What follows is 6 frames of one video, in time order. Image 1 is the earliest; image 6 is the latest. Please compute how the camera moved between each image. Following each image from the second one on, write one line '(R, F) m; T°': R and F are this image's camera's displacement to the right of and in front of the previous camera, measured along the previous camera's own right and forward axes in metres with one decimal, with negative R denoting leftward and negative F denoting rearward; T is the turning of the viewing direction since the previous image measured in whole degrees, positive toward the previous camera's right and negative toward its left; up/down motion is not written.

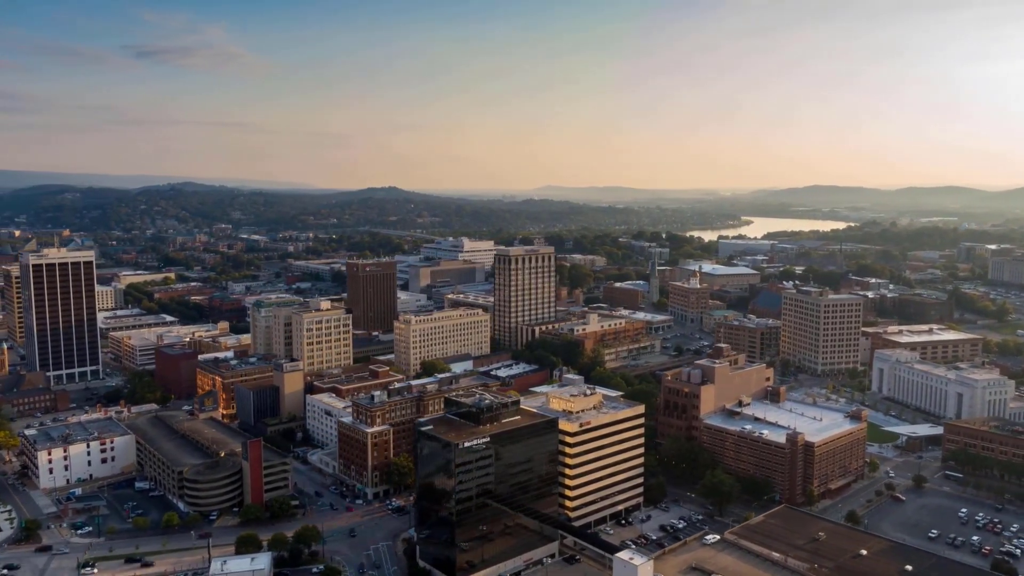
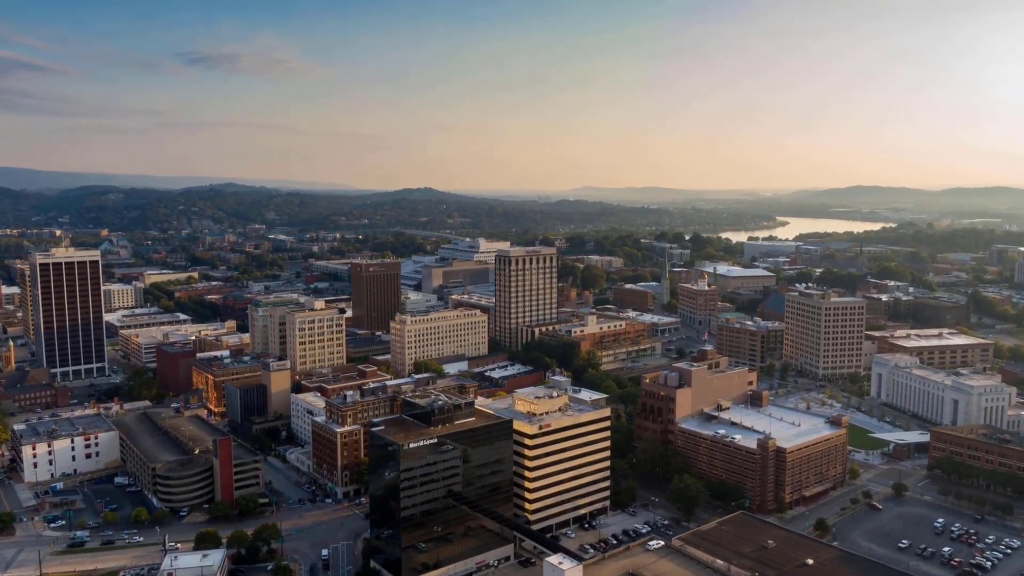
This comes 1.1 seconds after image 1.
(+3.8, +0.2) m; -3°
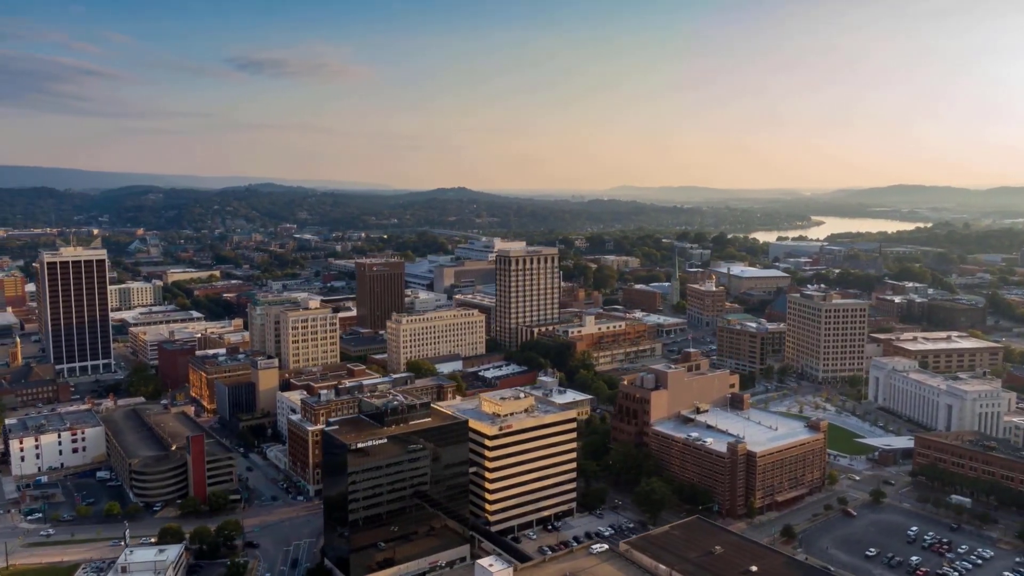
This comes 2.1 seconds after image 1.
(+3.7, +0.2) m; -3°
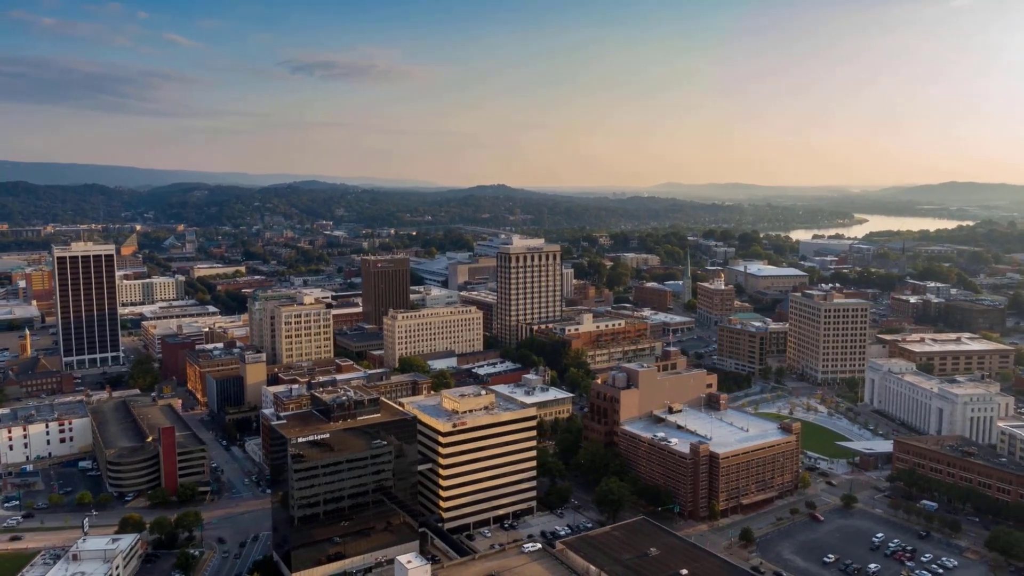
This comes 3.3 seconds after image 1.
(+4.3, +0.3) m; -3°
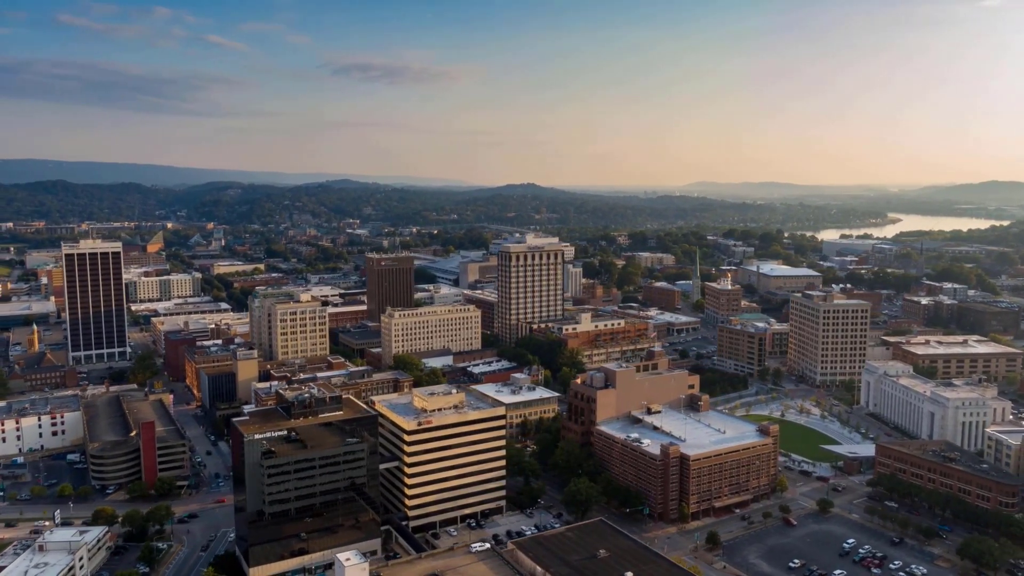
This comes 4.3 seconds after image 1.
(+3.3, +0.2) m; -2°
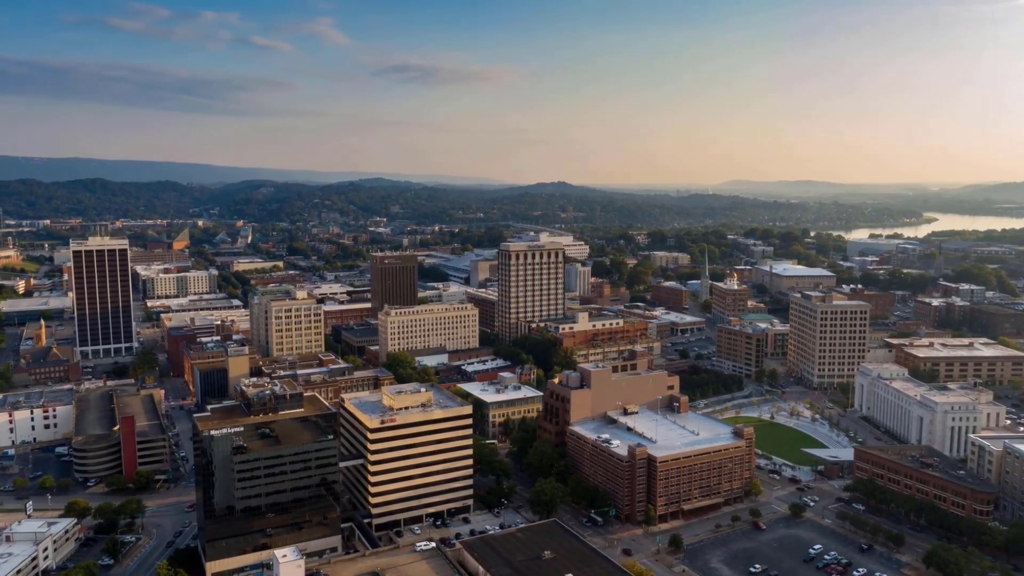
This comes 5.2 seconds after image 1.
(+3.4, +0.2) m; -2°
